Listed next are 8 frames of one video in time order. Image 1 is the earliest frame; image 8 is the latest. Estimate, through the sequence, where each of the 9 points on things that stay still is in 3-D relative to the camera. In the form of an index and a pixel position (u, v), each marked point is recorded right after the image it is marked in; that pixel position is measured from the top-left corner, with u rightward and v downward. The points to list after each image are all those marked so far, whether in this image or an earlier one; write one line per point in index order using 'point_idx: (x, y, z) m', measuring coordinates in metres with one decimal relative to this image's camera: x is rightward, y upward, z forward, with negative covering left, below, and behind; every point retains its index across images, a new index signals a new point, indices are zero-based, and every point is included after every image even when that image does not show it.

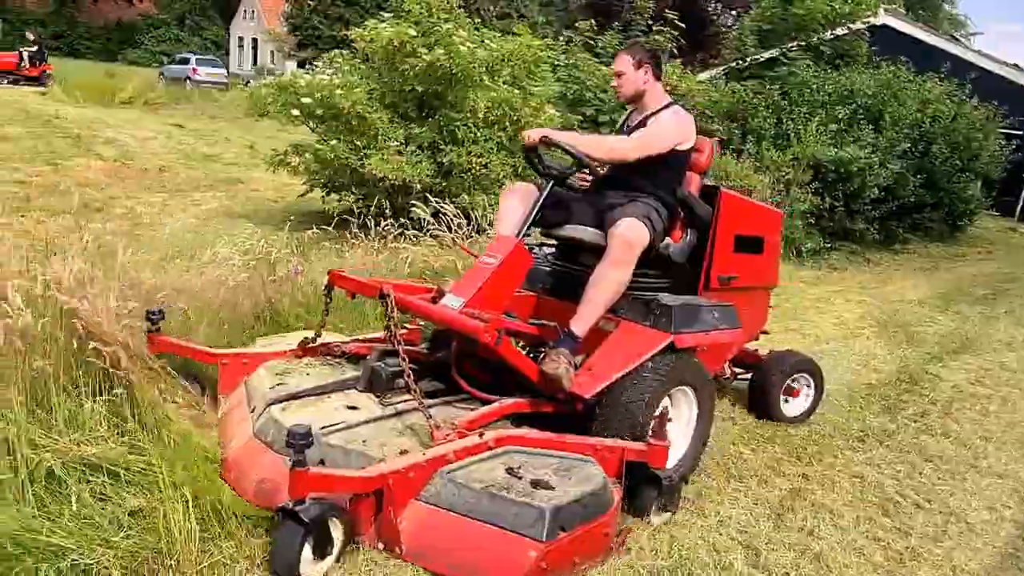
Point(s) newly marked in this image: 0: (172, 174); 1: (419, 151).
0: (-5.4, +1.8, +11.8) m
1: (-0.9, +1.4, +7.7) m
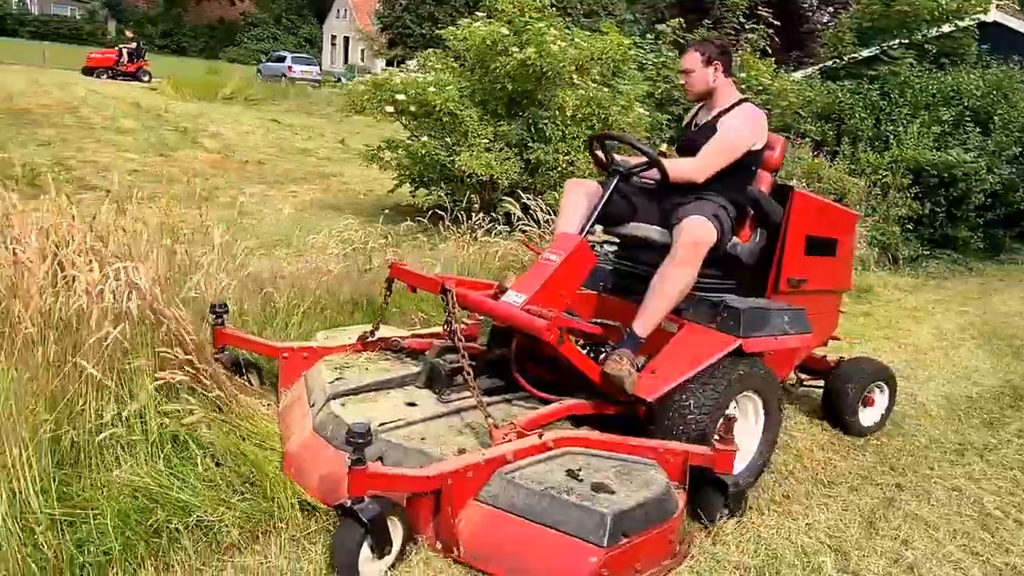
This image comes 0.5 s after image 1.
0: (-4.1, +2.0, +12.3) m
1: (0.0, +1.5, +7.8) m
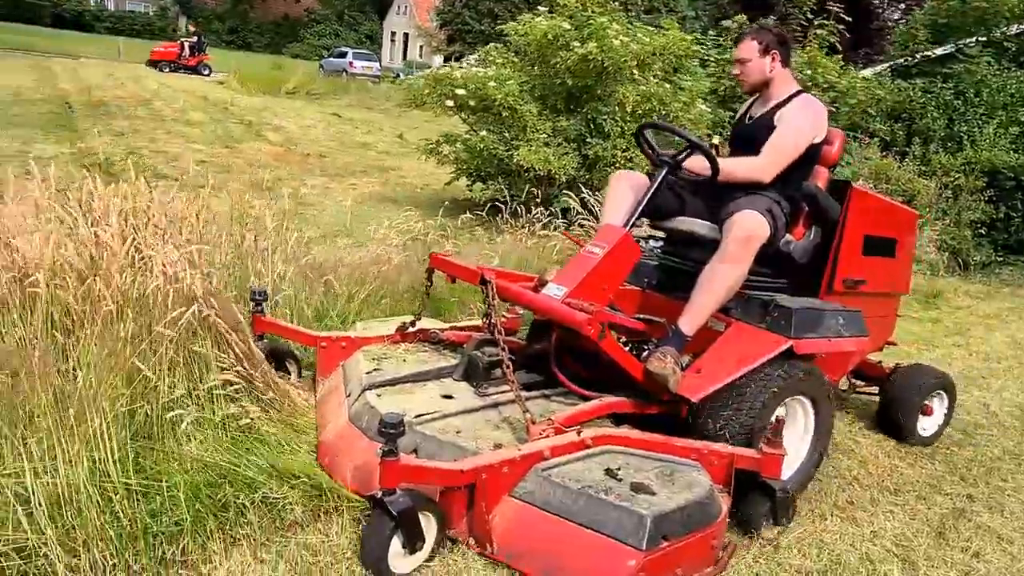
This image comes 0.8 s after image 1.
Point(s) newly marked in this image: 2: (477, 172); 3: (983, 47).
0: (-3.1, +2.2, +12.6) m
1: (+0.6, +1.5, +7.8) m
2: (-0.4, +1.3, +8.3) m
3: (+7.8, +4.0, +12.2) m
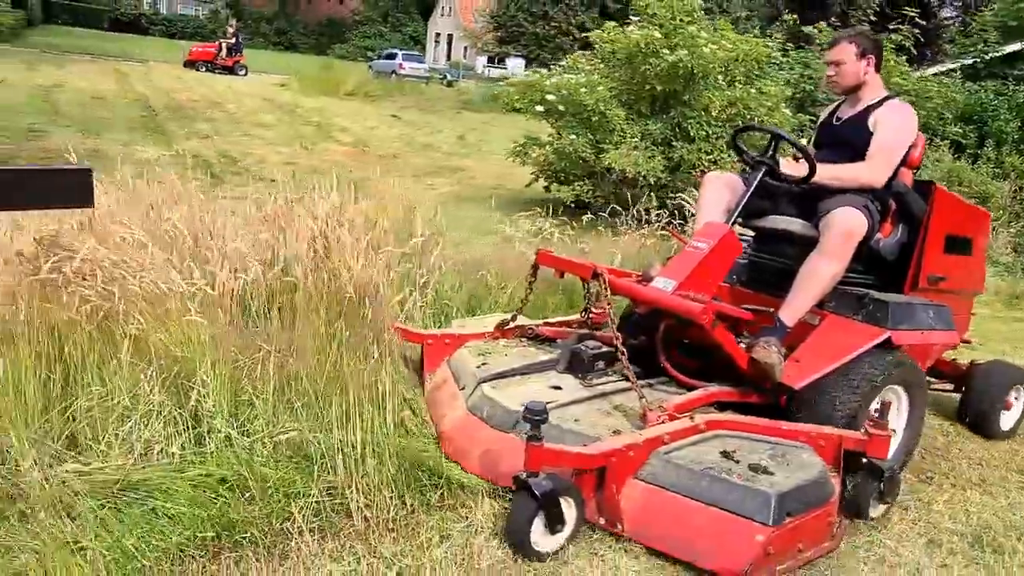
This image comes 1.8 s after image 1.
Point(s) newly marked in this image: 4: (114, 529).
0: (-1.9, +2.3, +13.0) m
1: (+1.5, +1.6, +8.1) m
2: (+0.6, +1.3, +8.6) m
3: (+9.0, +4.0, +12.2) m
4: (-1.2, -0.7, +2.4) m
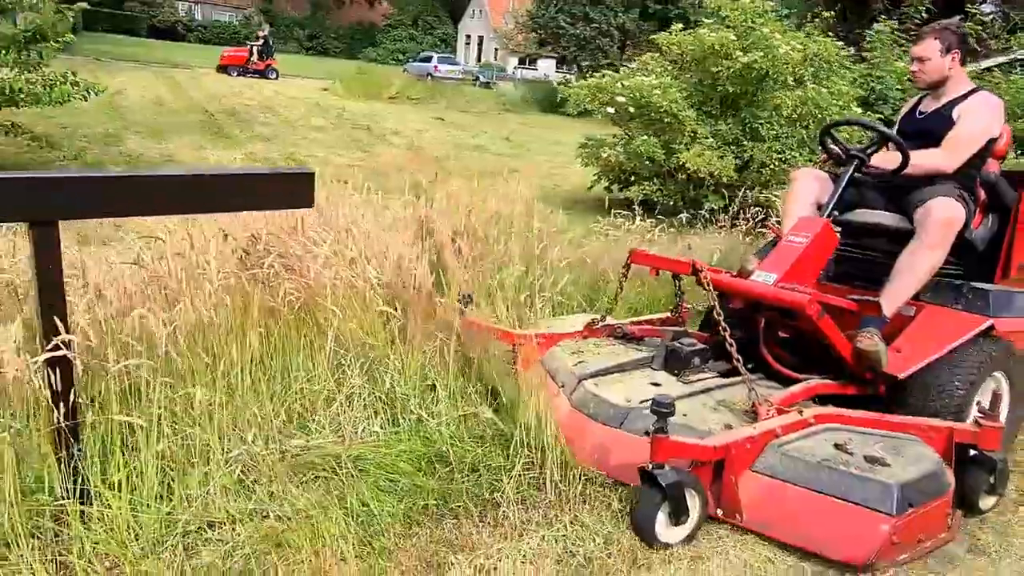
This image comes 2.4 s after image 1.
0: (-1.0, +2.3, +13.3) m
1: (+2.3, +1.6, +8.2) m
2: (+1.4, +1.4, +8.8) m
3: (+9.9, +4.0, +12.1) m
4: (-0.6, -0.7, +2.6) m
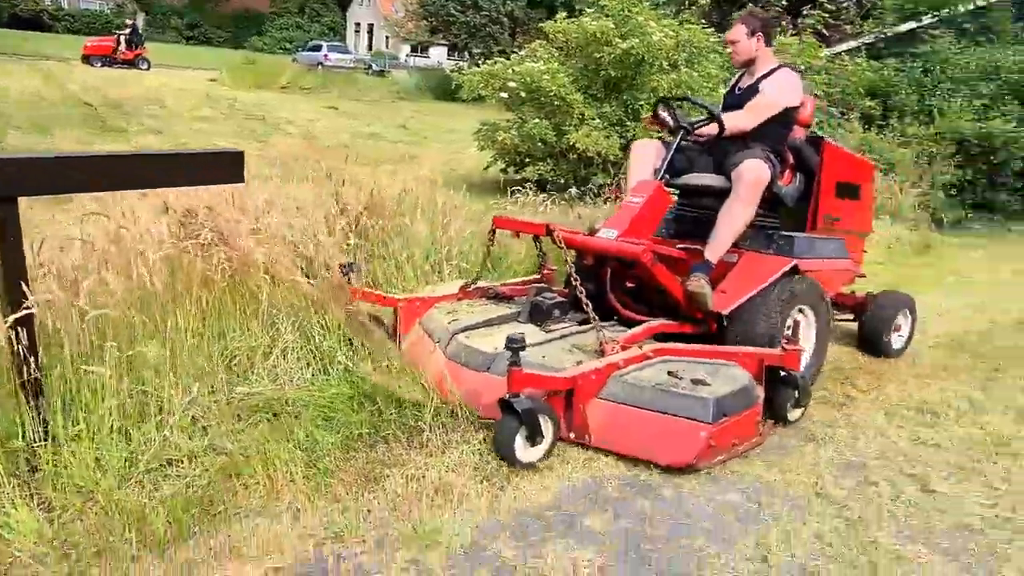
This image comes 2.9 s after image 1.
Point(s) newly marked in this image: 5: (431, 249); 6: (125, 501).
0: (-2.8, +2.5, +13.5) m
1: (+1.1, +1.9, +8.9) m
2: (+0.1, +1.7, +9.3) m
3: (+8.0, +4.8, +13.6) m
4: (-0.9, -0.6, +2.9) m
5: (-0.5, +0.2, +4.4) m
6: (-1.2, -0.7, +2.3) m
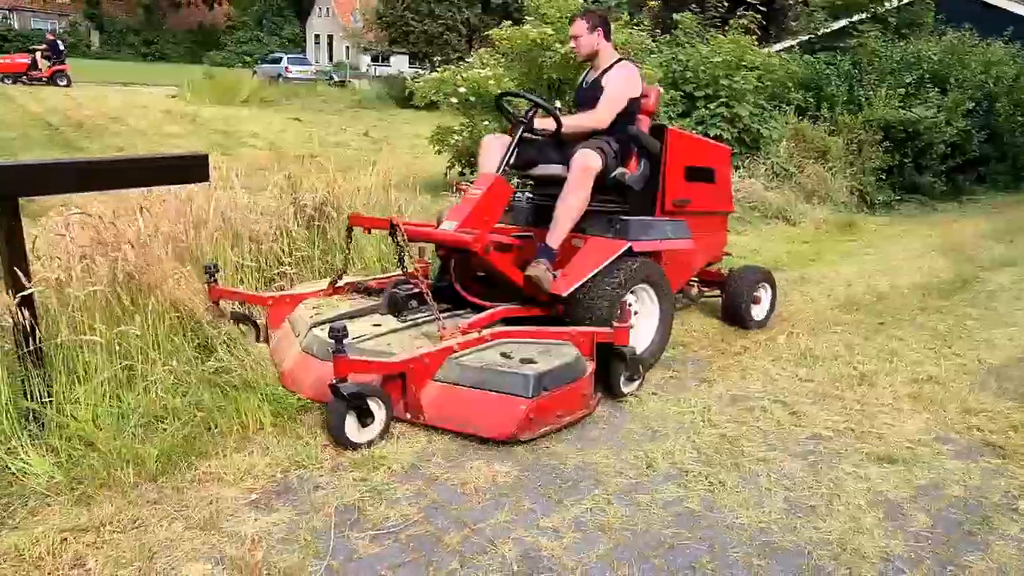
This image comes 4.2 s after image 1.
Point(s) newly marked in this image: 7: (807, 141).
0: (-3.6, +2.4, +13.9) m
1: (+0.5, +2.1, +9.4) m
2: (-0.5, +1.8, +9.9) m
3: (+7.1, +5.2, +14.4) m
4: (-1.2, -0.5, +3.4) m
5: (-0.9, +0.3, +4.9) m
6: (-1.5, -0.6, +2.8) m
7: (+3.9, +1.9, +9.7) m
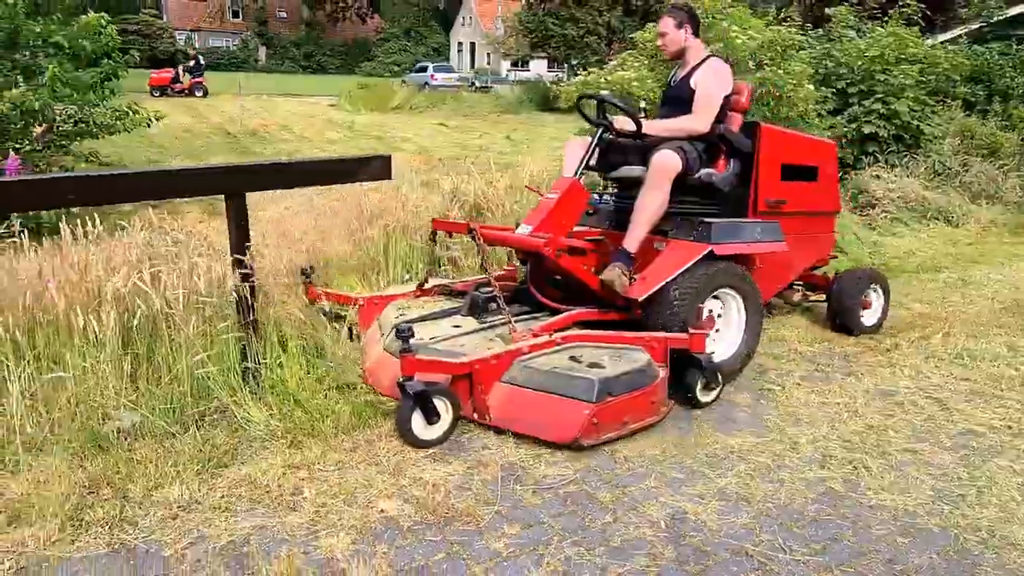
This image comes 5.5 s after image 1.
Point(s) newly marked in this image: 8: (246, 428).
0: (-0.9, +2.5, +14.6) m
1: (+2.4, +2.1, +9.5) m
2: (+1.4, +1.8, +10.1) m
3: (+9.7, +5.0, +13.2) m
4: (-0.5, -0.4, +3.9) m
5: (+0.2, +0.4, +5.3) m
6: (-0.8, -0.5, +3.2) m
7: (+5.8, +1.9, +9.1) m
8: (-1.1, -0.6, +3.1) m
